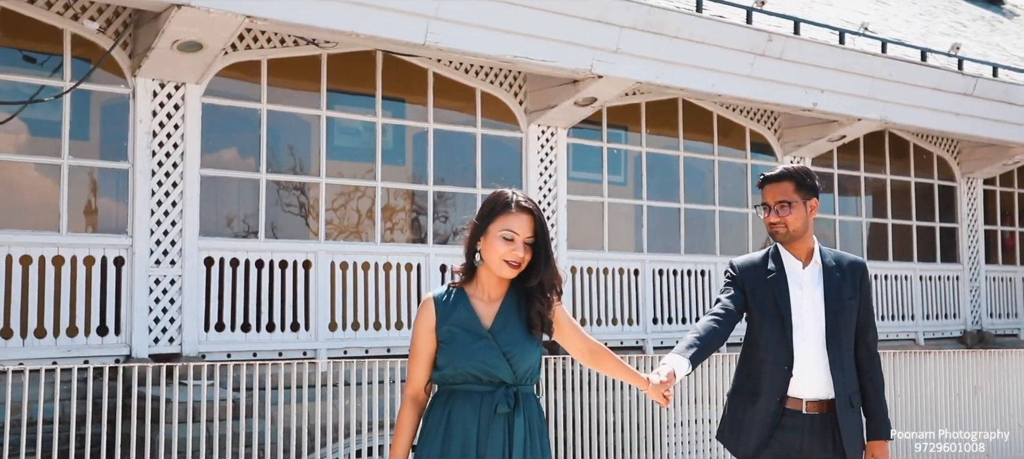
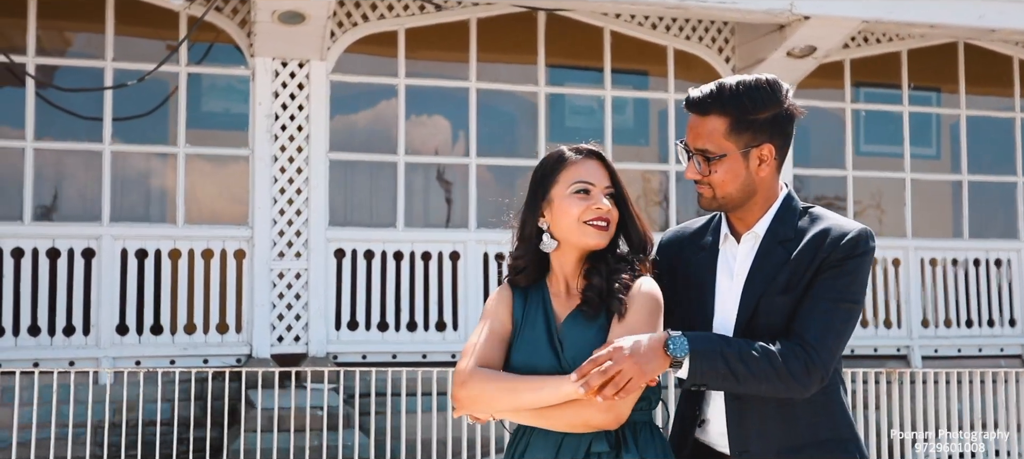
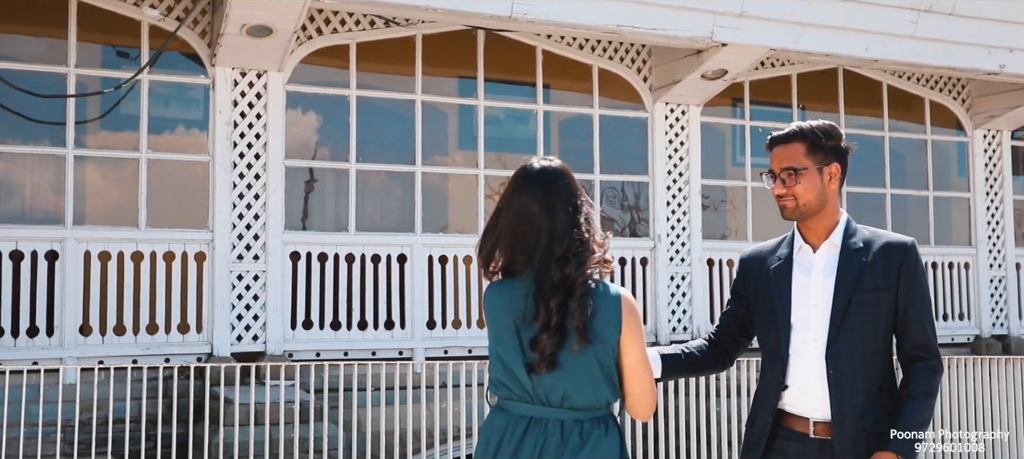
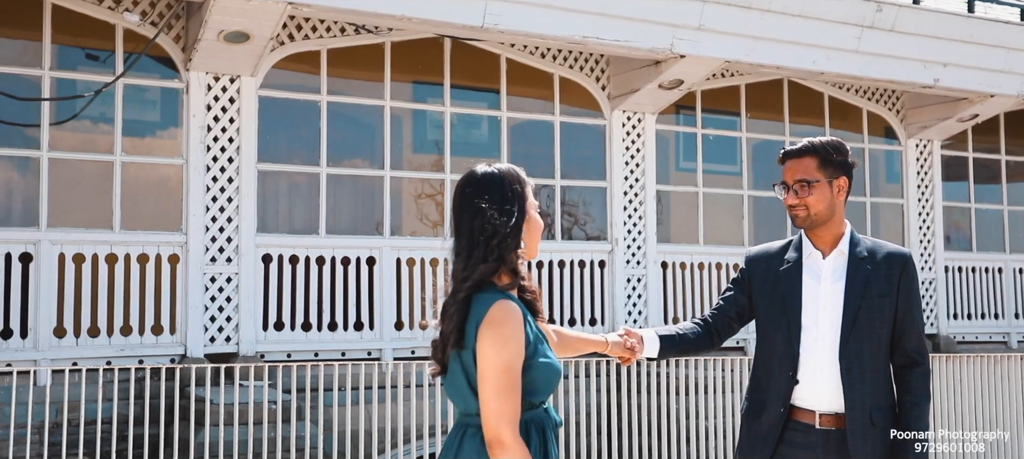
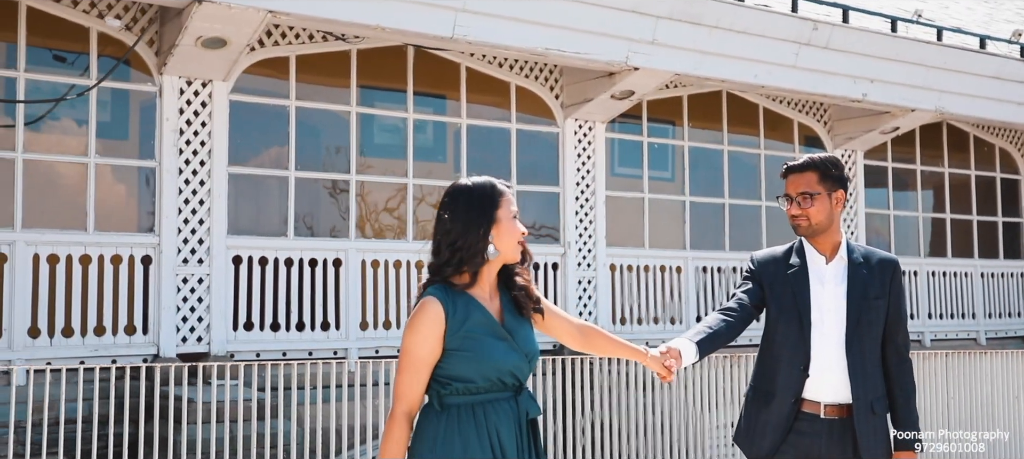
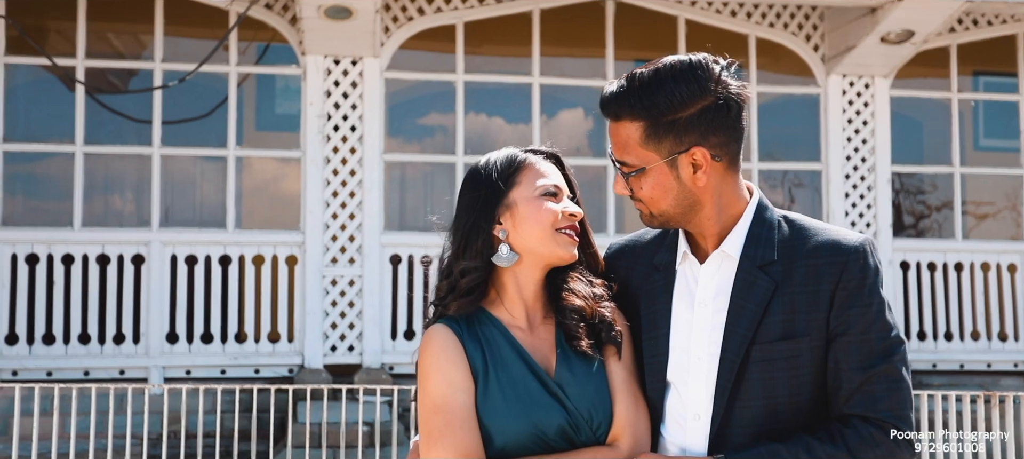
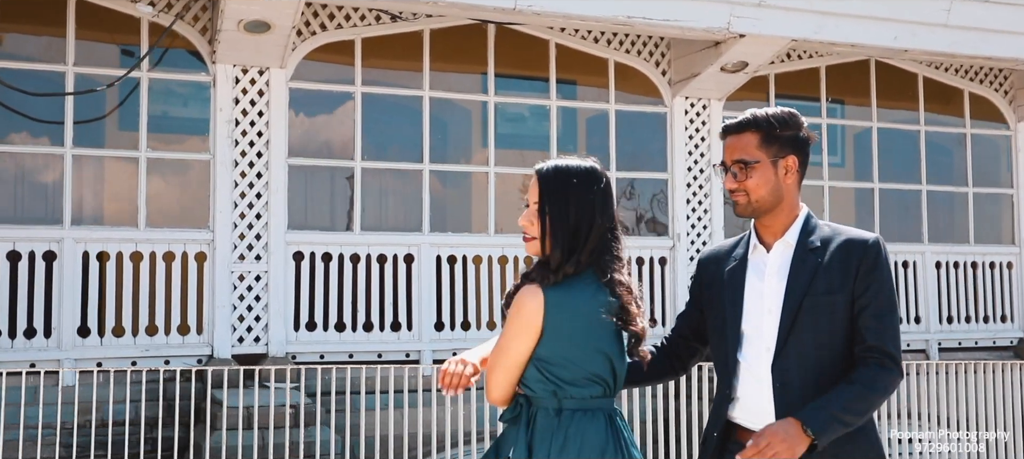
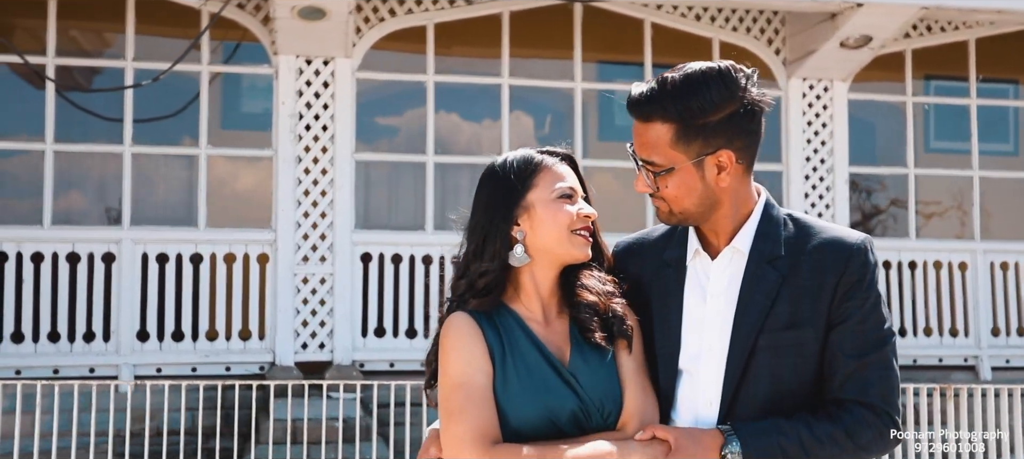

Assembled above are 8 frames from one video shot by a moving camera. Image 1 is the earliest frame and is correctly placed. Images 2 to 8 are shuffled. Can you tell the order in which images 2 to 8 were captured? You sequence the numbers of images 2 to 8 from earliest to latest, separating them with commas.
5, 4, 3, 7, 2, 8, 6
